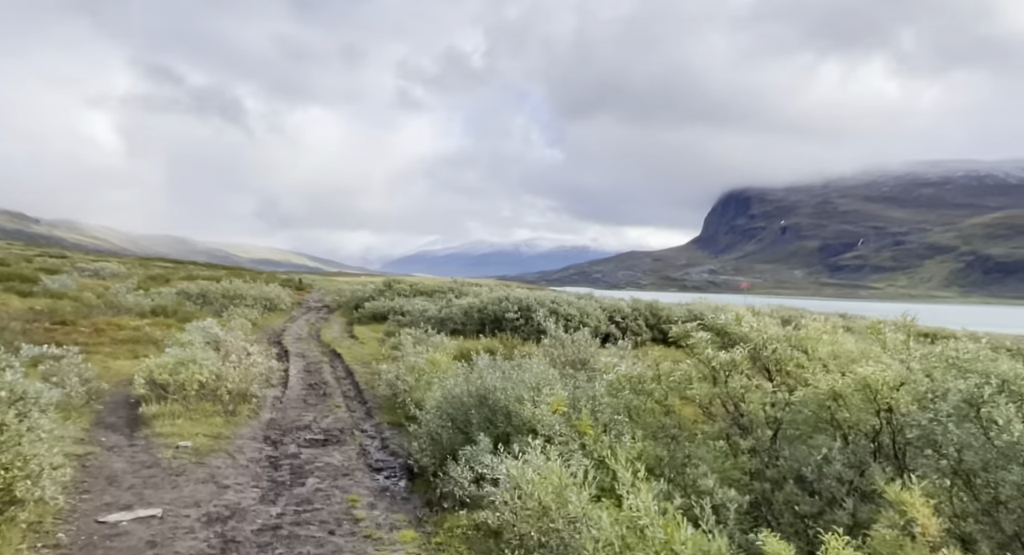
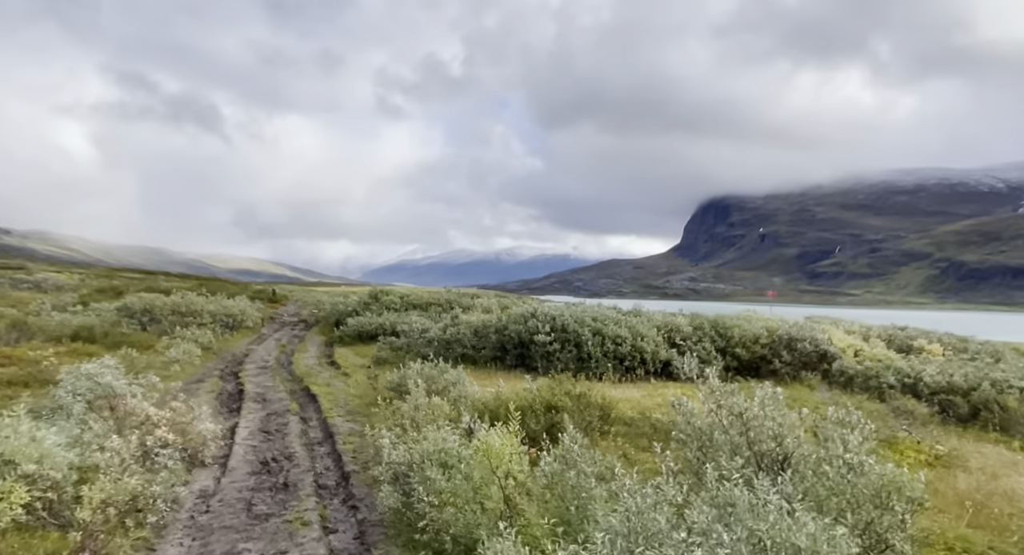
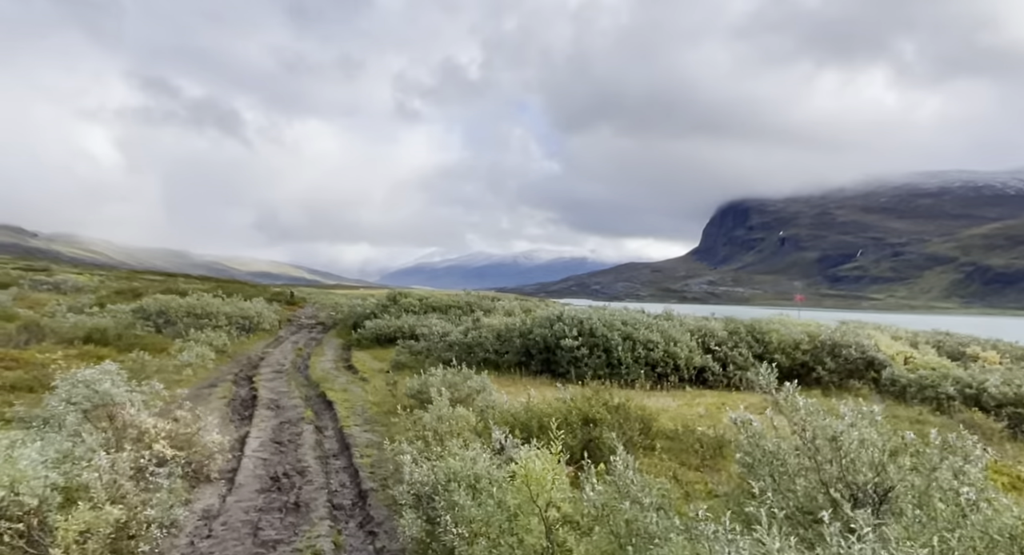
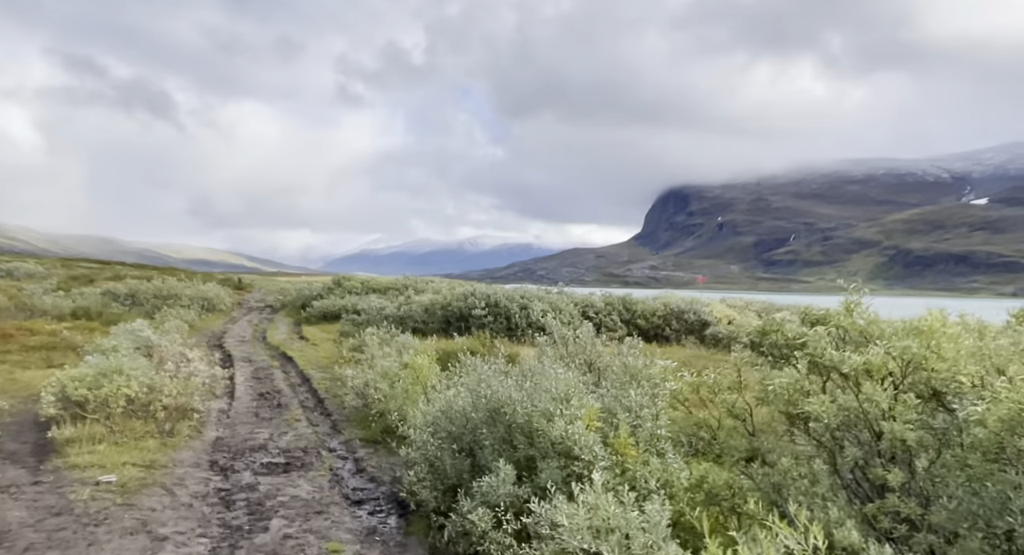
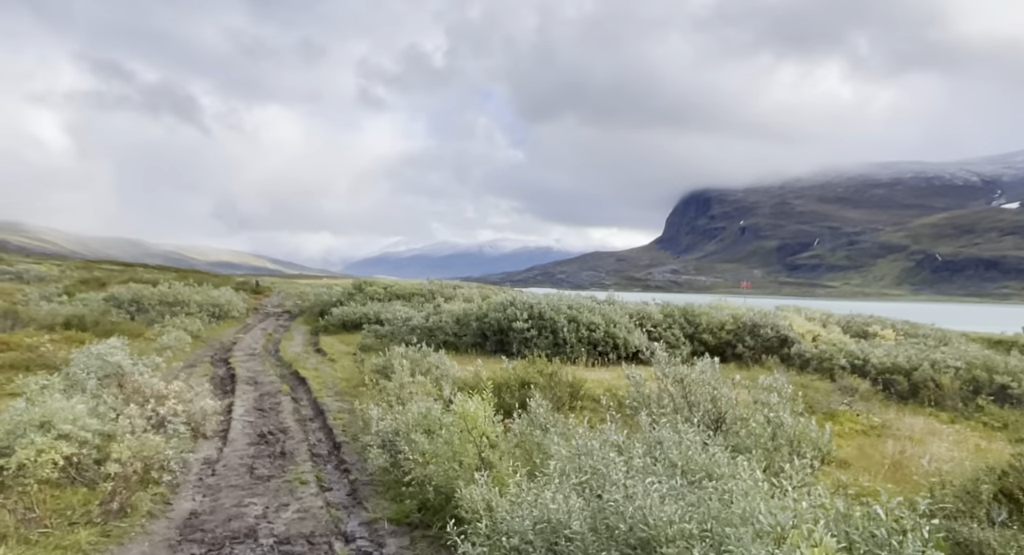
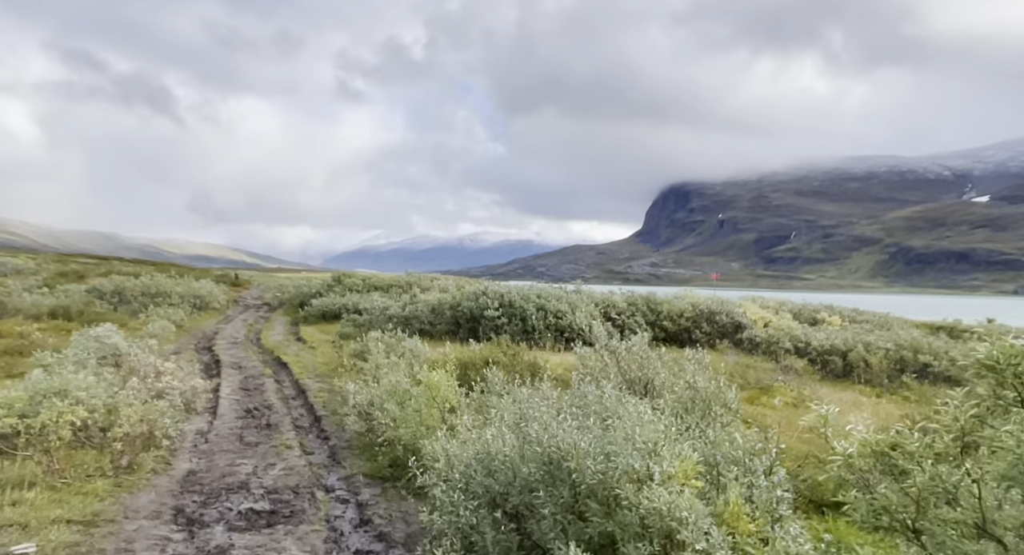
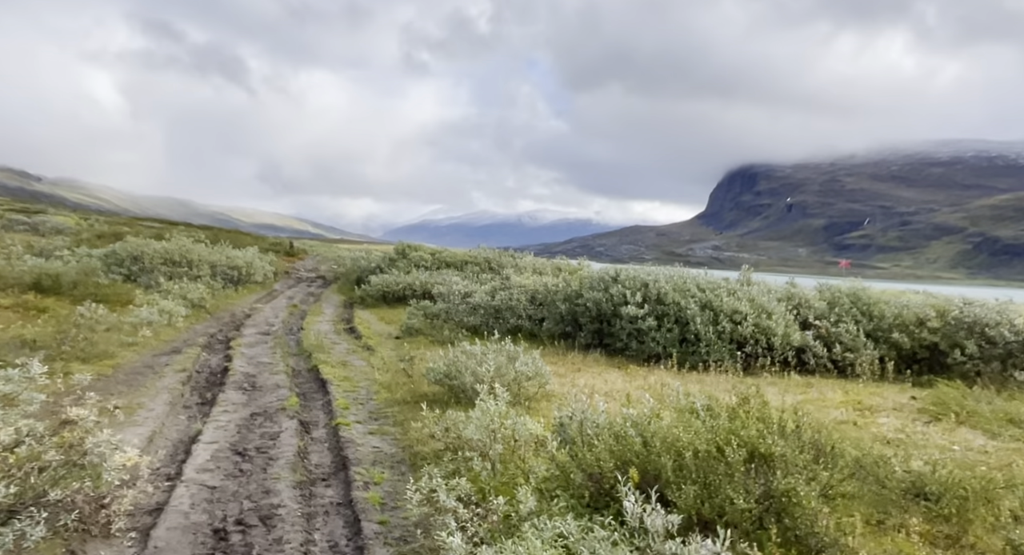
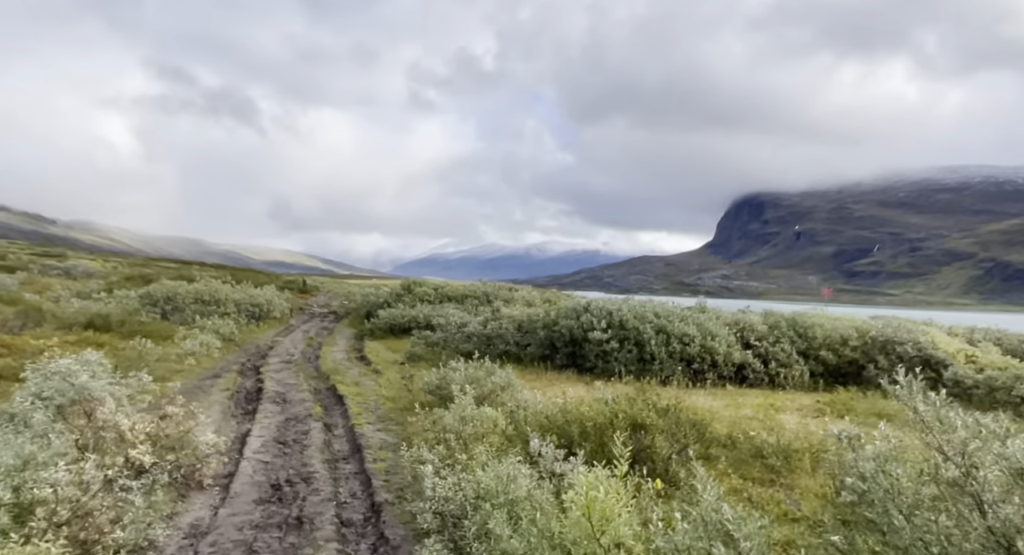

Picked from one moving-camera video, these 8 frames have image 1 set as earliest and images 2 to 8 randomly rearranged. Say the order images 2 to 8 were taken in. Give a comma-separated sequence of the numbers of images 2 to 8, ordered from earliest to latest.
4, 6, 5, 2, 3, 8, 7
